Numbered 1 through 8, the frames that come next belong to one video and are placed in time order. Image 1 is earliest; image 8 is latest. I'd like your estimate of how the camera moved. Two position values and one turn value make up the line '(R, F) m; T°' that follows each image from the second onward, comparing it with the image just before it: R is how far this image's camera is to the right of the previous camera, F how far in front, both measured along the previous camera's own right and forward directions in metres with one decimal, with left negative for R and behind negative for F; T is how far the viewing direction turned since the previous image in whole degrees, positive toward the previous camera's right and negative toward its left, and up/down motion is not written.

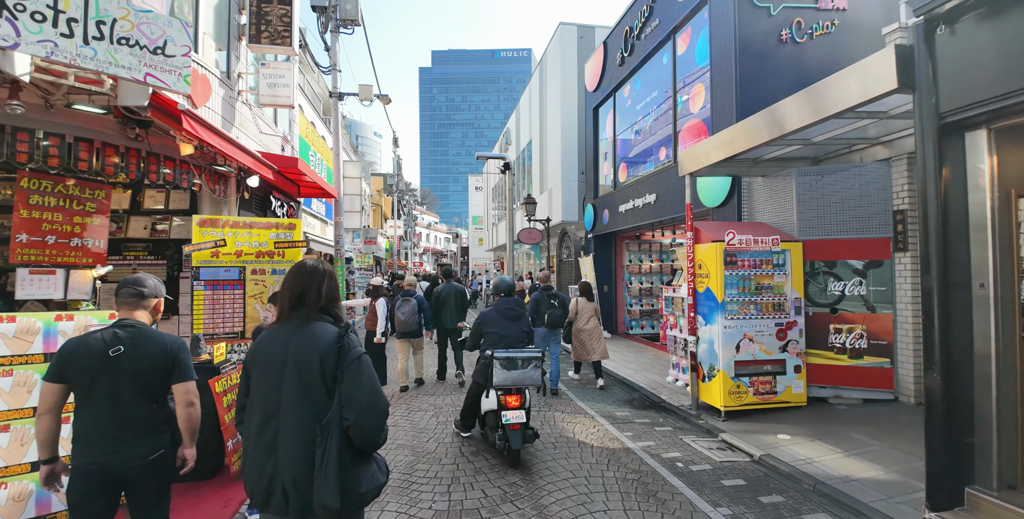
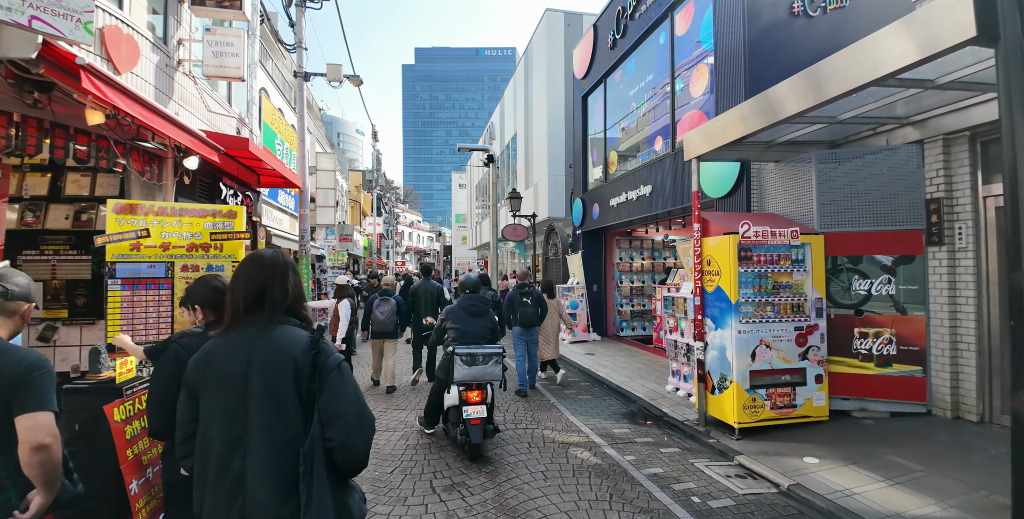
(0.0, +1.0) m; +2°
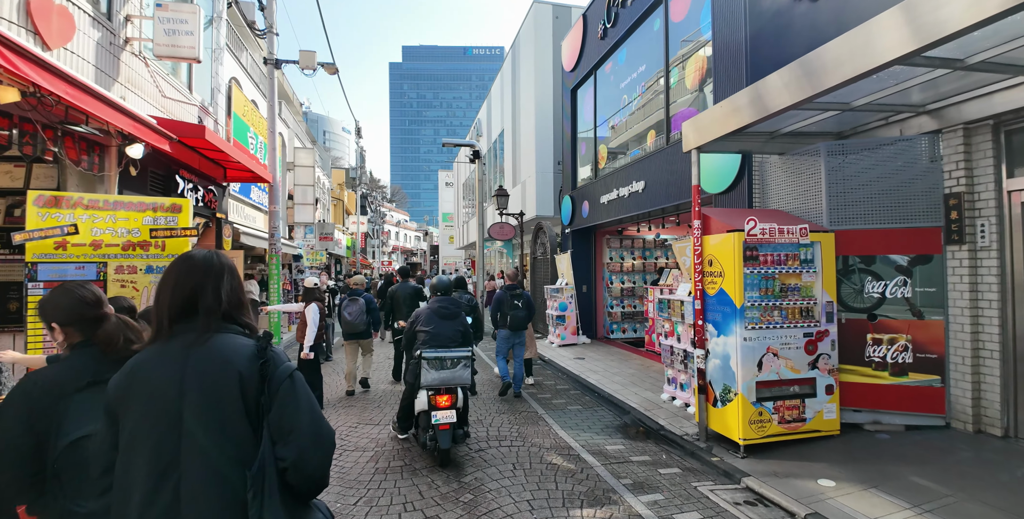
(+0.1, +0.6) m; +1°
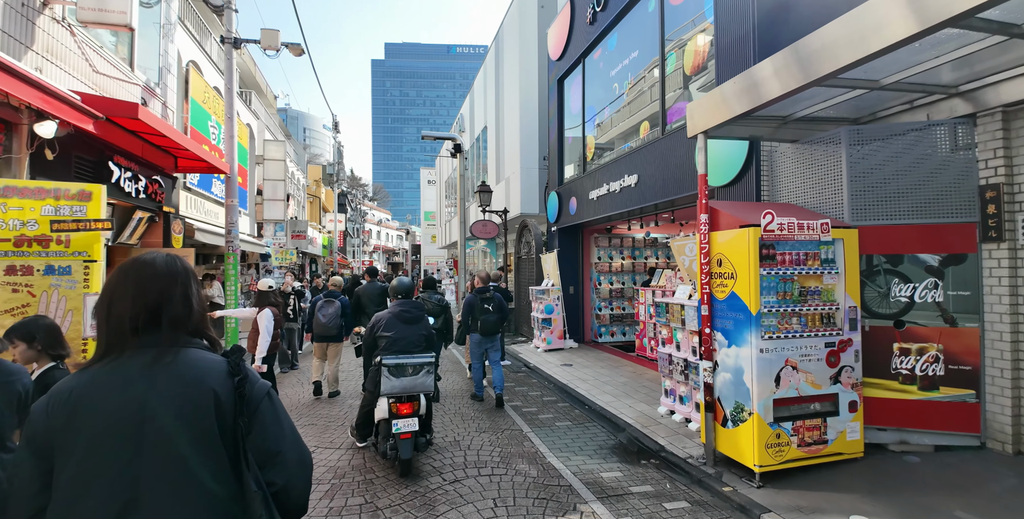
(0.0, +0.8) m; +2°
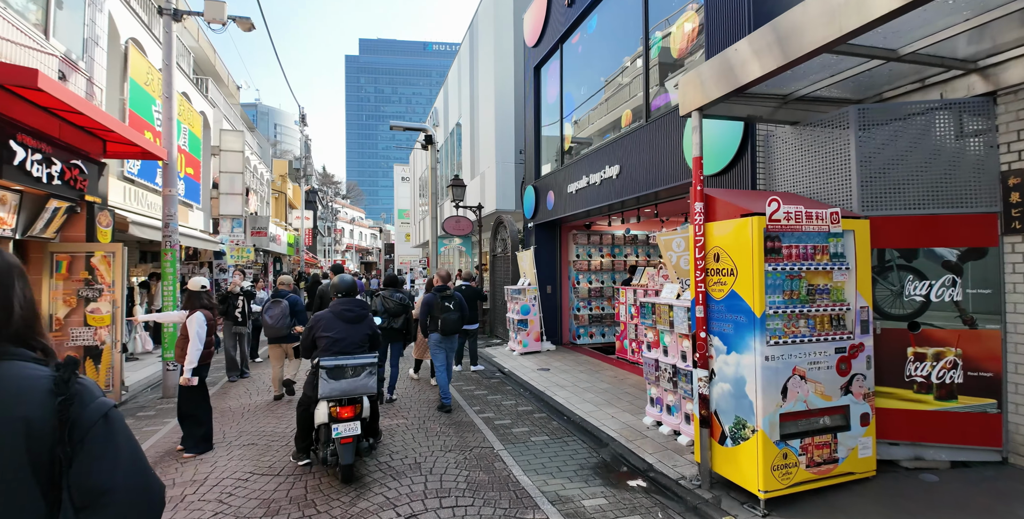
(+0.1, +0.7) m; +3°
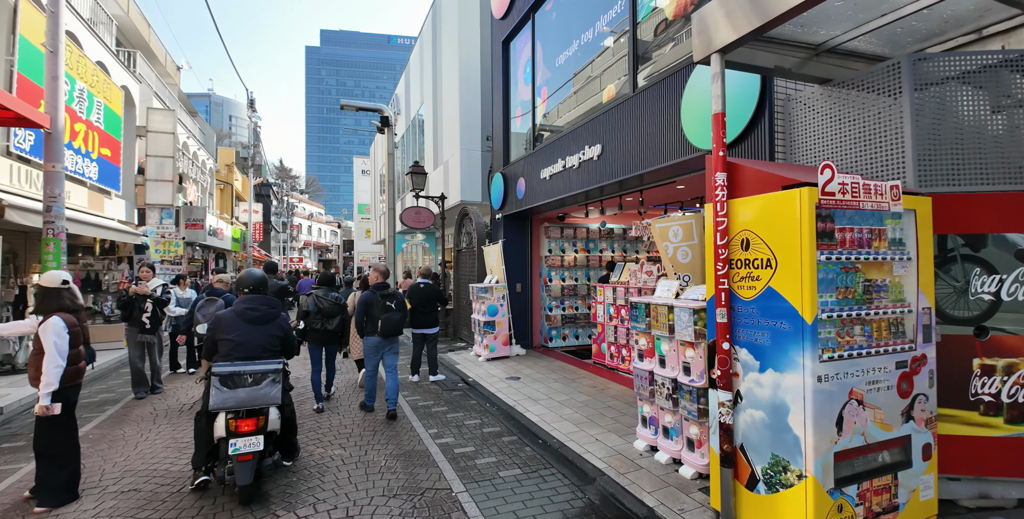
(0.0, +1.2) m; +4°
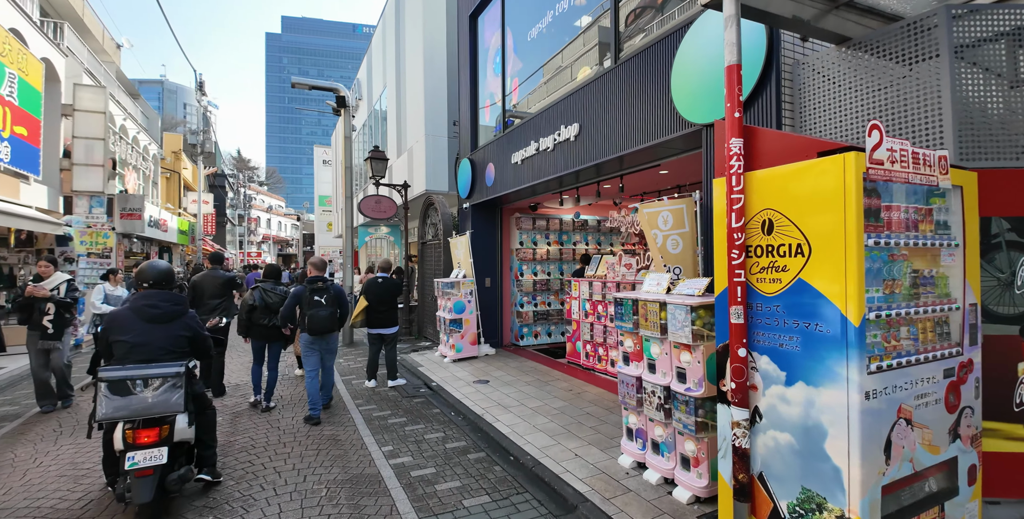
(0.0, +0.7) m; +4°
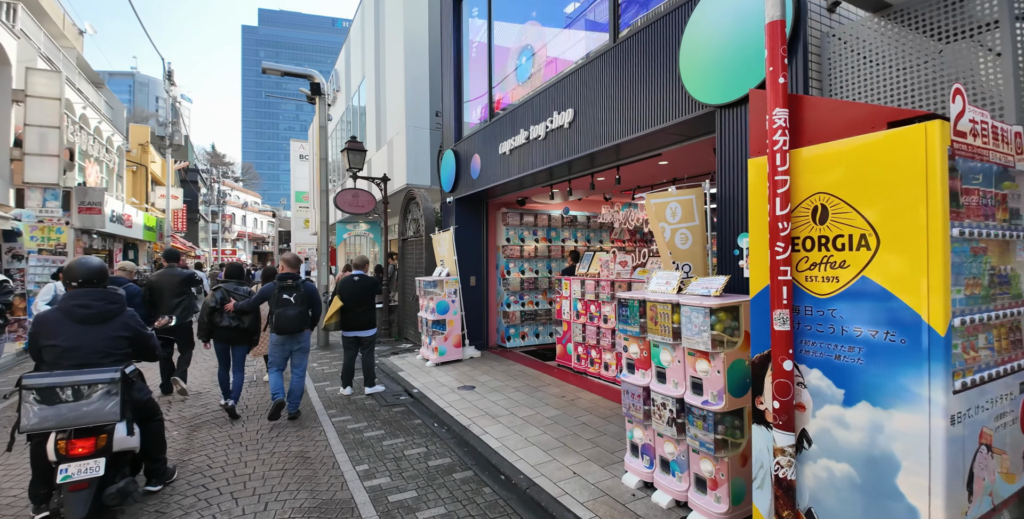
(-0.1, +0.5) m; +2°
